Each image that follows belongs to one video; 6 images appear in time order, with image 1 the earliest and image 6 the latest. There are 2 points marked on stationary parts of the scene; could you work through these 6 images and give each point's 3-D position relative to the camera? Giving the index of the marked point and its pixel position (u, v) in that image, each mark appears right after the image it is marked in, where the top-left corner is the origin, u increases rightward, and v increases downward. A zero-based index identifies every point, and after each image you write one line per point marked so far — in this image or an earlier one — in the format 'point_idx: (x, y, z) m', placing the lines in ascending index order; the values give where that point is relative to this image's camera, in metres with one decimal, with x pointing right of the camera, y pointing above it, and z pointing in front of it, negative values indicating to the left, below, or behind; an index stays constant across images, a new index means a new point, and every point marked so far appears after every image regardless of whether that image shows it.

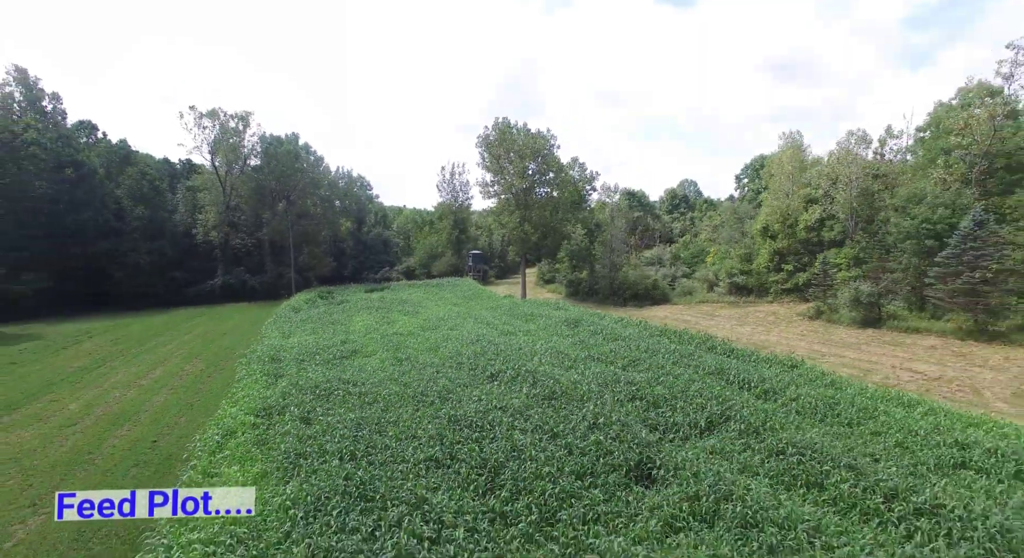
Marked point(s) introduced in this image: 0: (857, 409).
0: (+6.1, -2.2, +9.1) m
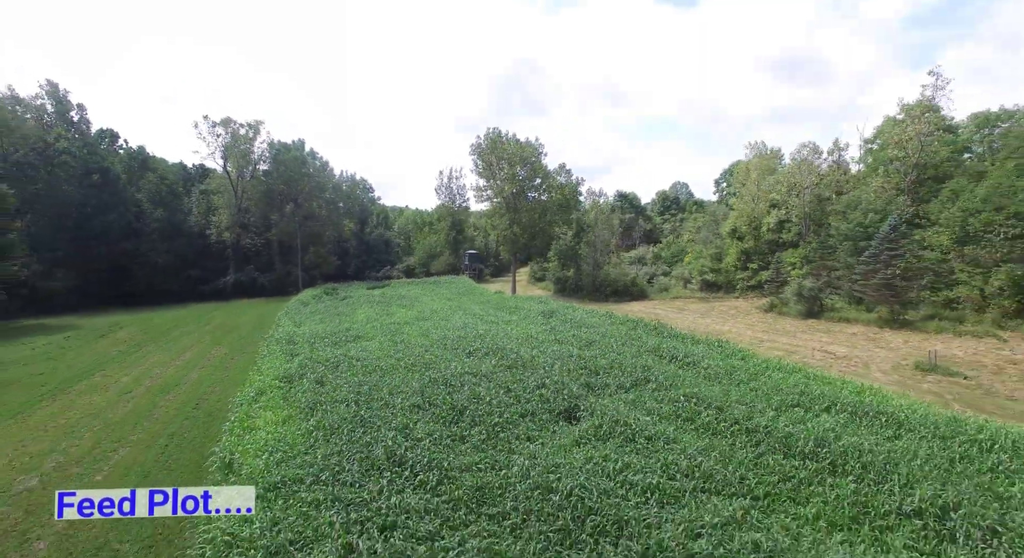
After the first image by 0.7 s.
0: (+5.4, -2.1, +11.7) m
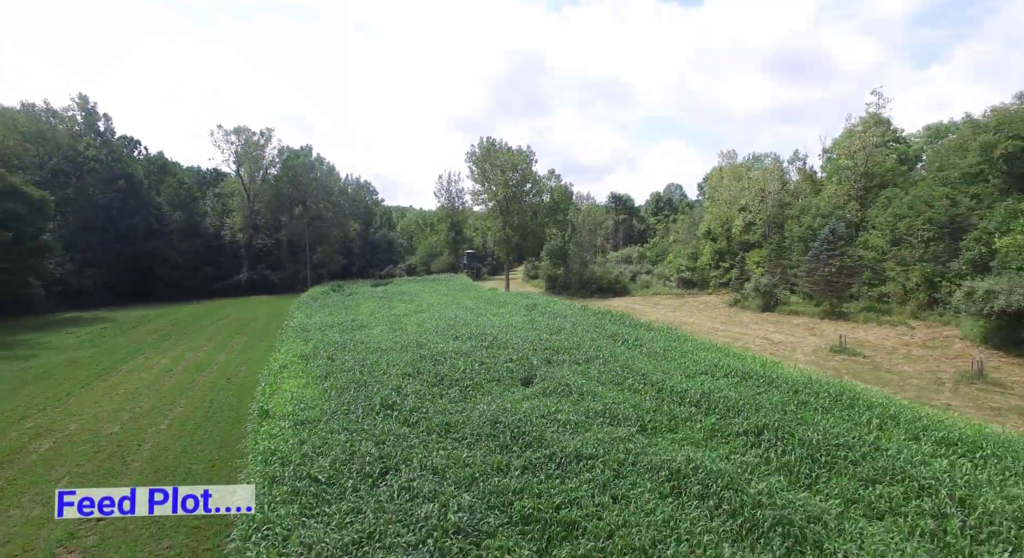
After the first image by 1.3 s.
0: (+4.7, -1.9, +14.3) m
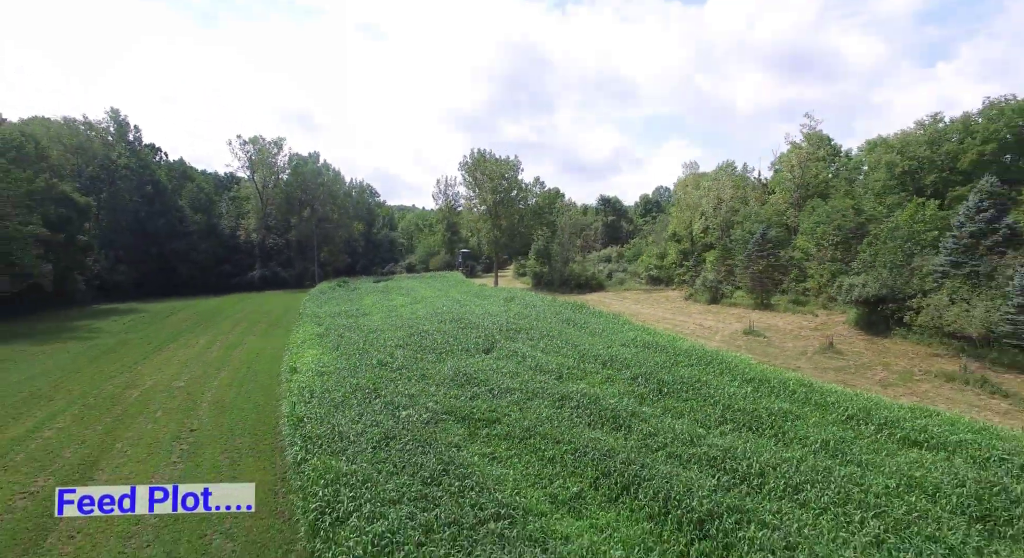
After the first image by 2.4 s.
0: (+3.7, -1.8, +18.1) m
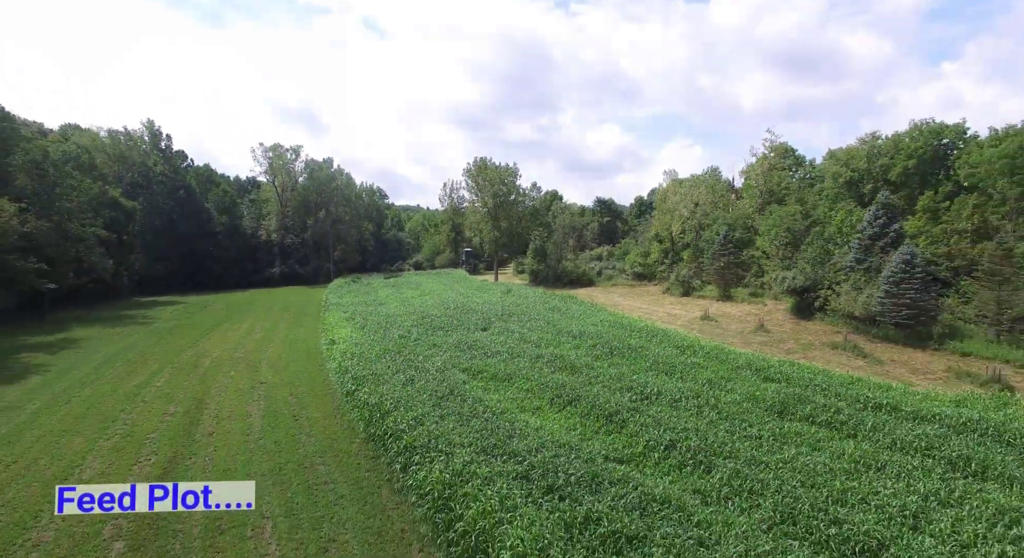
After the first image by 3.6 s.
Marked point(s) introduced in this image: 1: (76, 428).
0: (+3.4, -1.5, +21.9) m
1: (-9.4, -3.3, +11.2) m
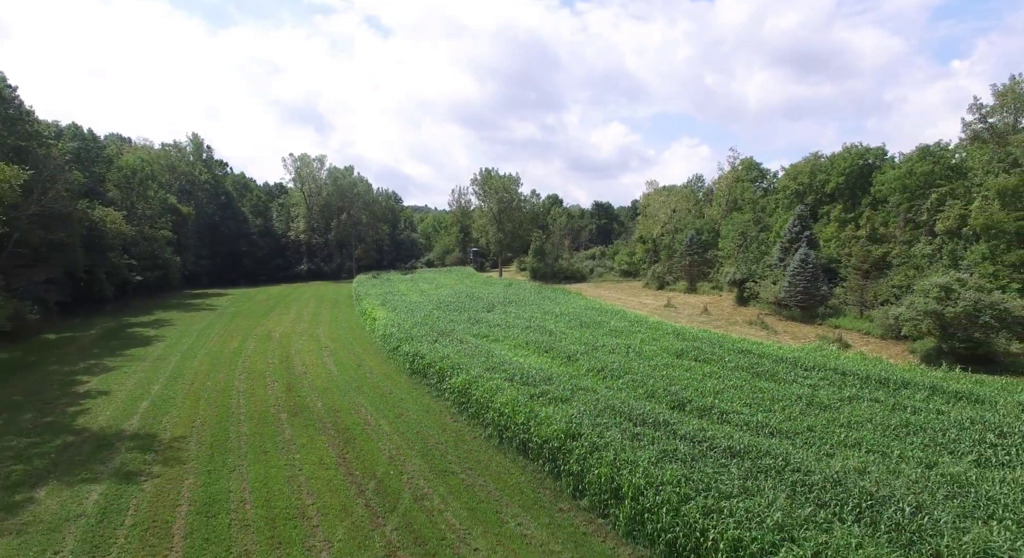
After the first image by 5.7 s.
0: (+3.4, -1.2, +27.3) m
1: (-9.6, -2.9, +16.7) m
